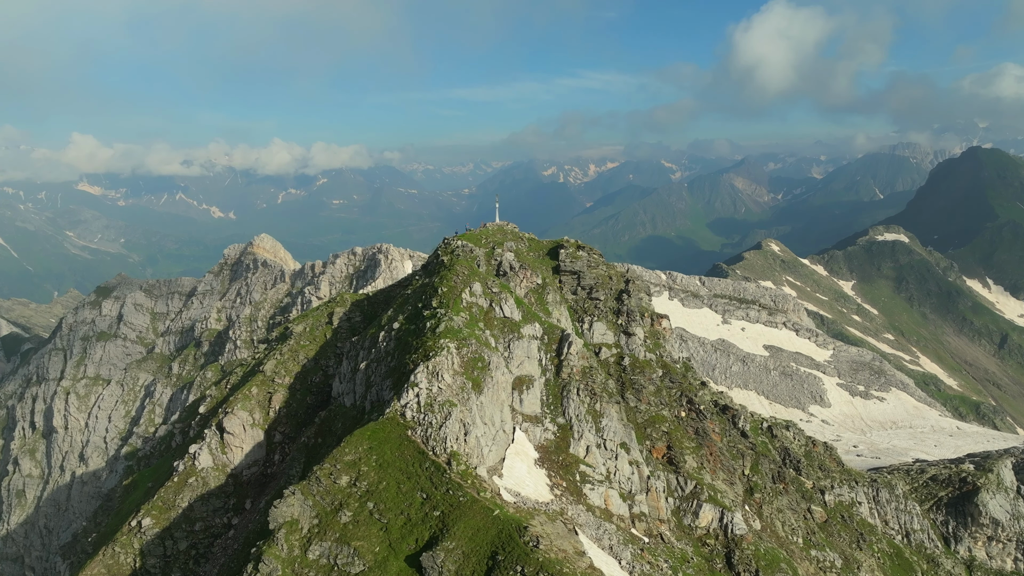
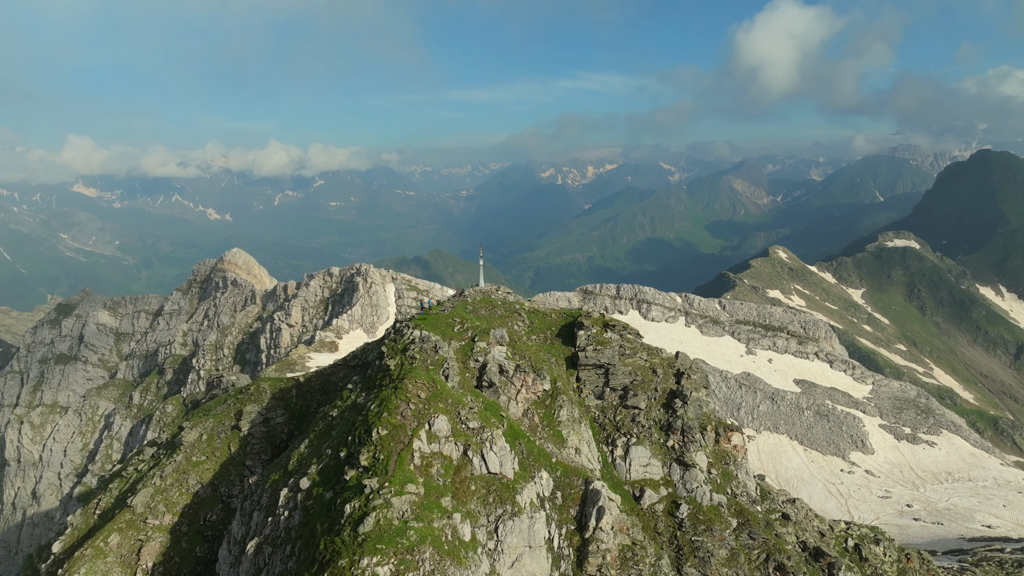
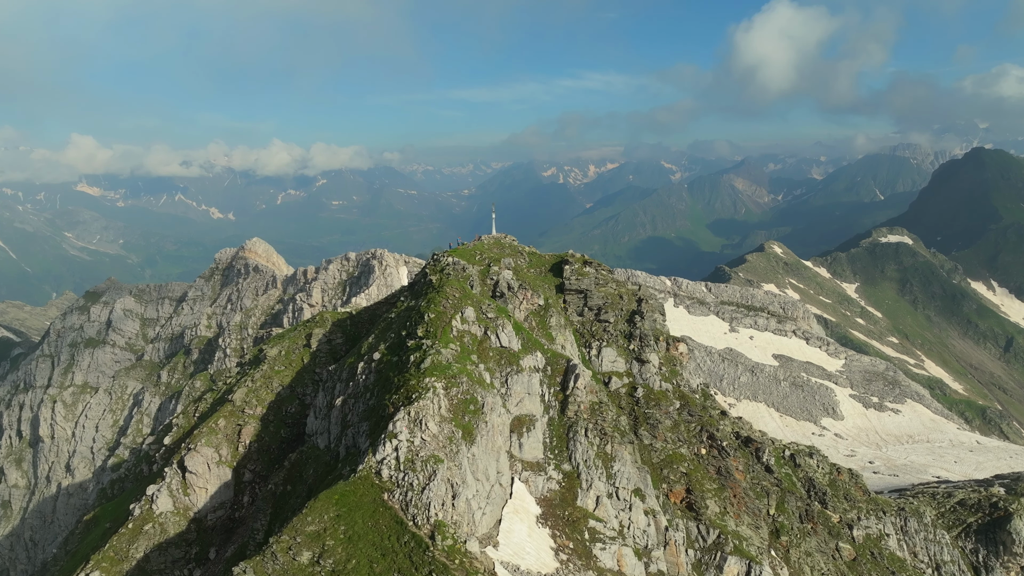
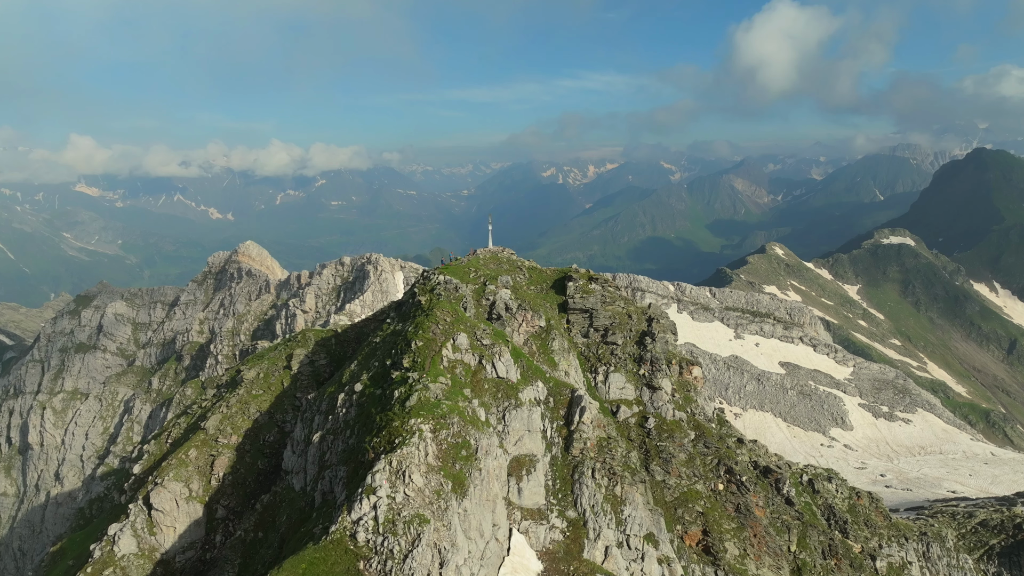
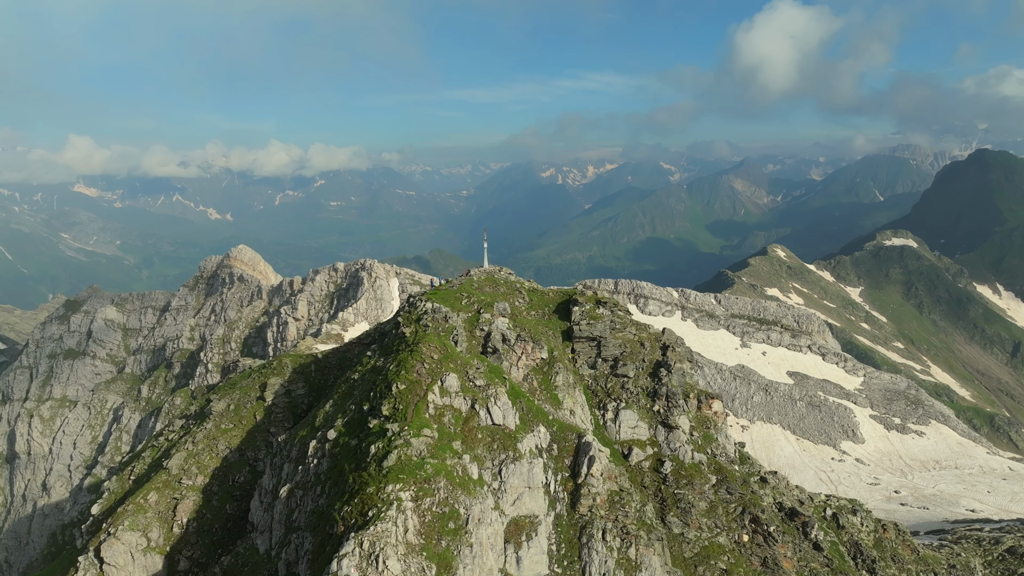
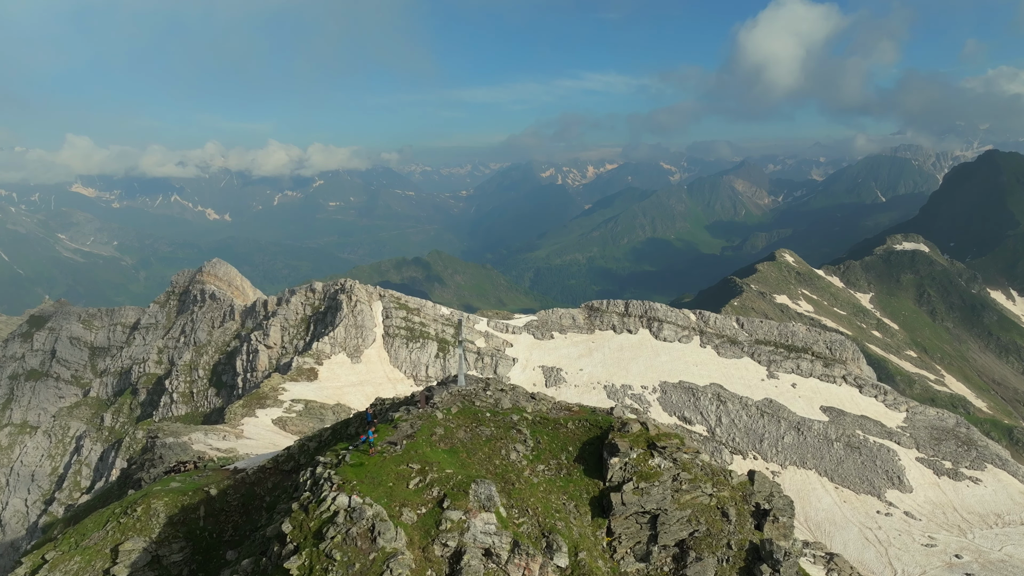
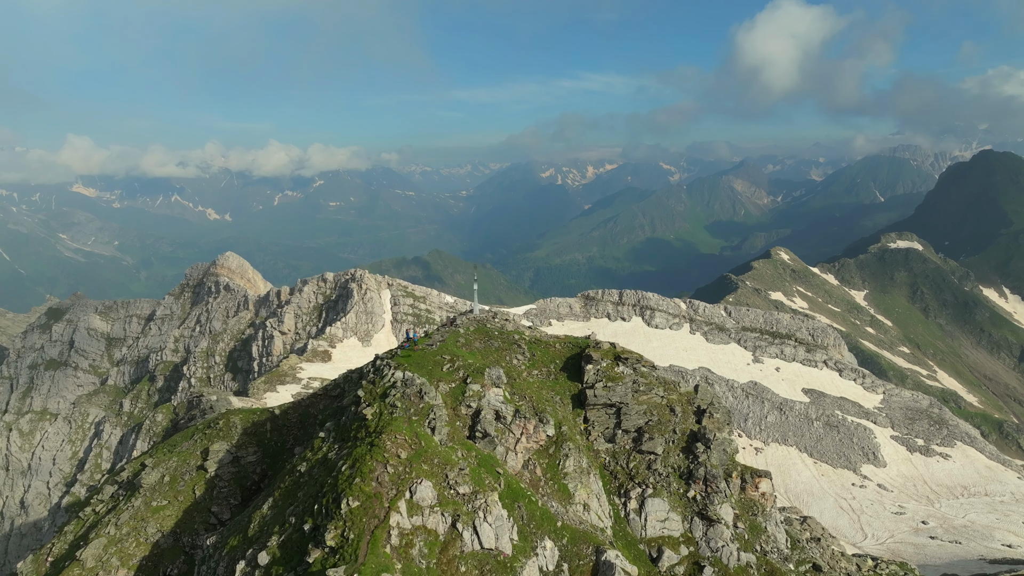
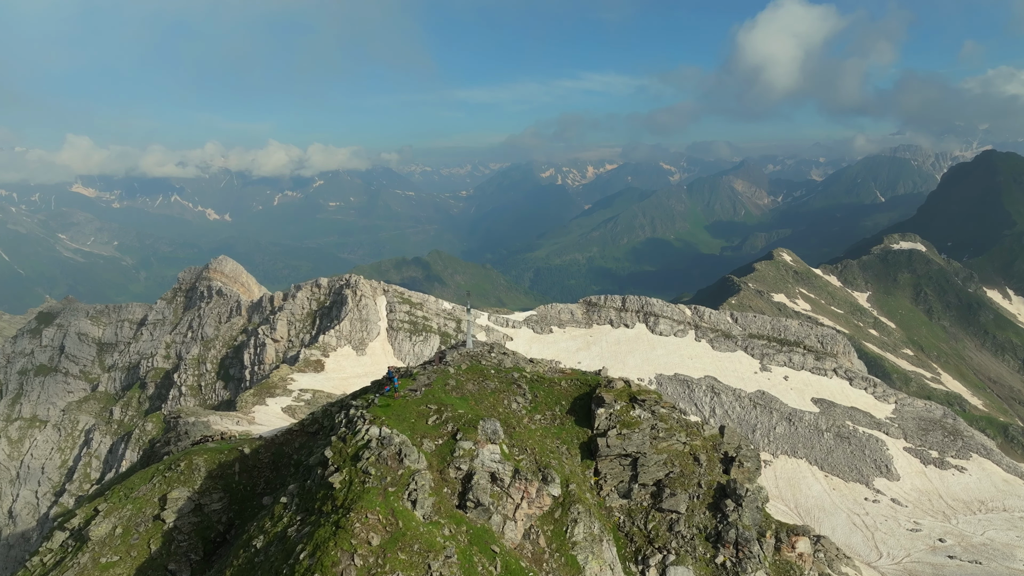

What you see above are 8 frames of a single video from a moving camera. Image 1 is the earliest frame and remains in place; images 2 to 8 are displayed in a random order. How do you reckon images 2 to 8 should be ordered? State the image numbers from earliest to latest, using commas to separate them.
3, 4, 5, 2, 7, 8, 6
